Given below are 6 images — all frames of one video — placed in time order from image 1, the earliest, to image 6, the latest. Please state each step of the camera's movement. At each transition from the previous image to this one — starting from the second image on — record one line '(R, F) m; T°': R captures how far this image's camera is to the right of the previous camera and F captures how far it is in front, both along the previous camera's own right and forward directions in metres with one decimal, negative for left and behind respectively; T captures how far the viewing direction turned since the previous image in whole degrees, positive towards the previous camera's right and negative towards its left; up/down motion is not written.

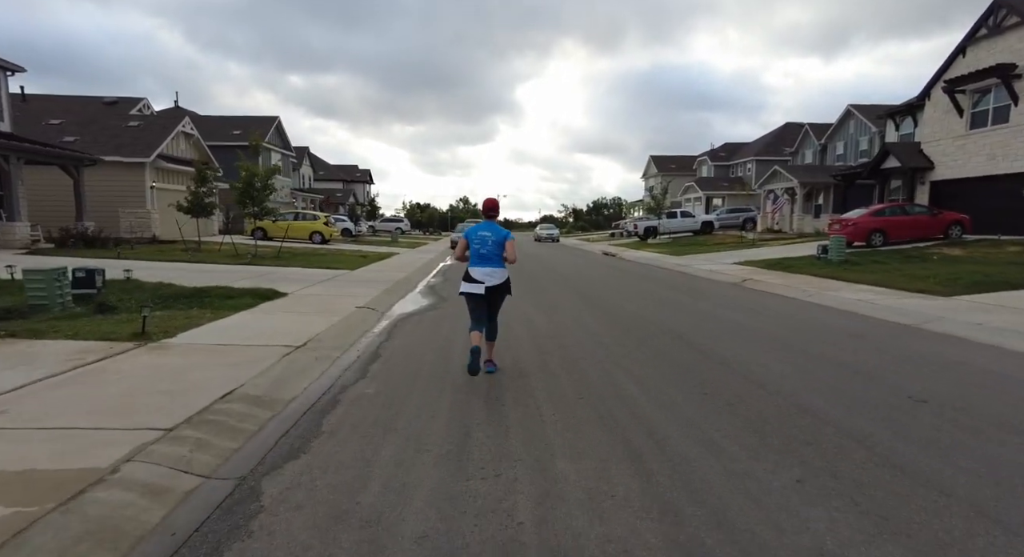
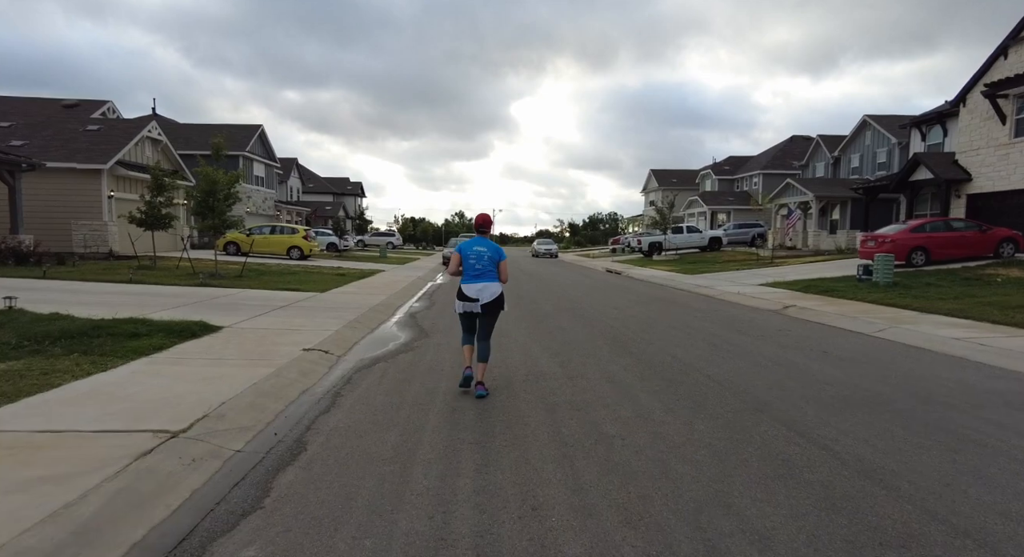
(-0.1, +2.3) m; +1°
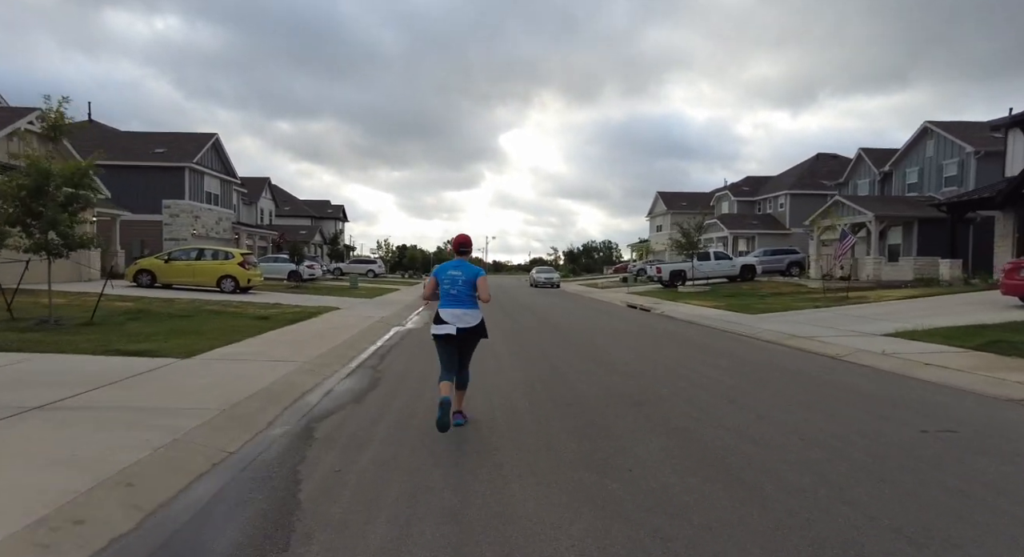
(-0.2, +5.8) m; +1°
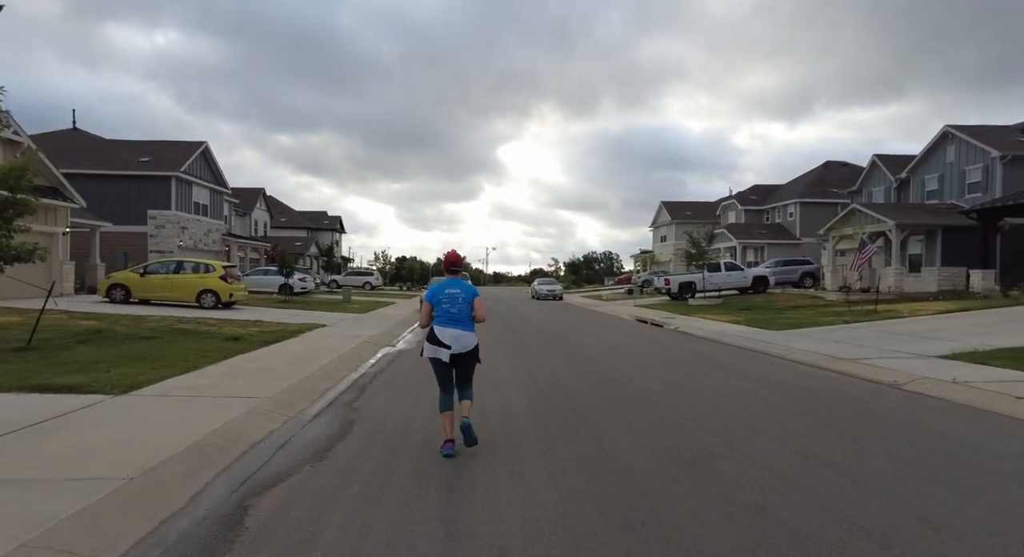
(-0.1, +1.4) m; 0°
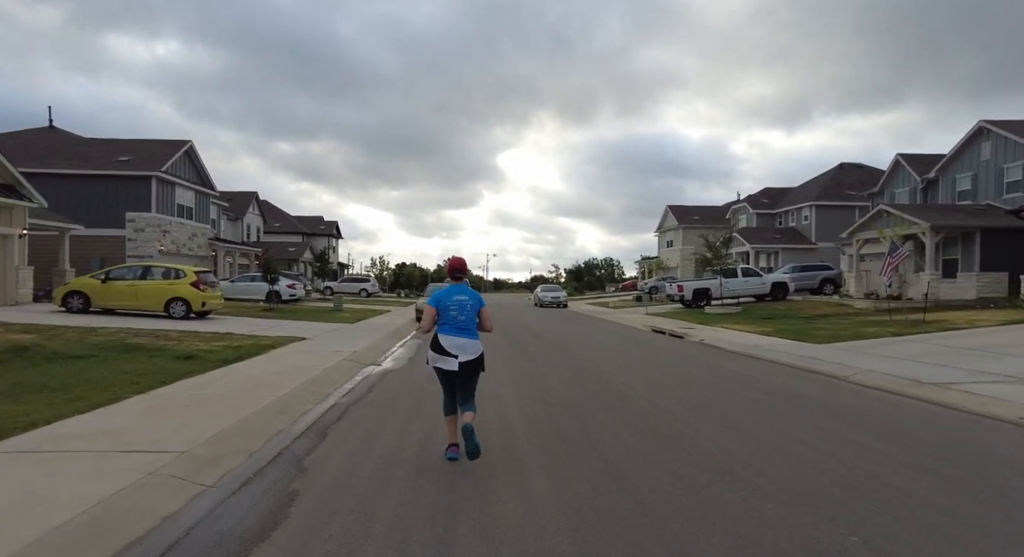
(-0.1, +1.9) m; 0°
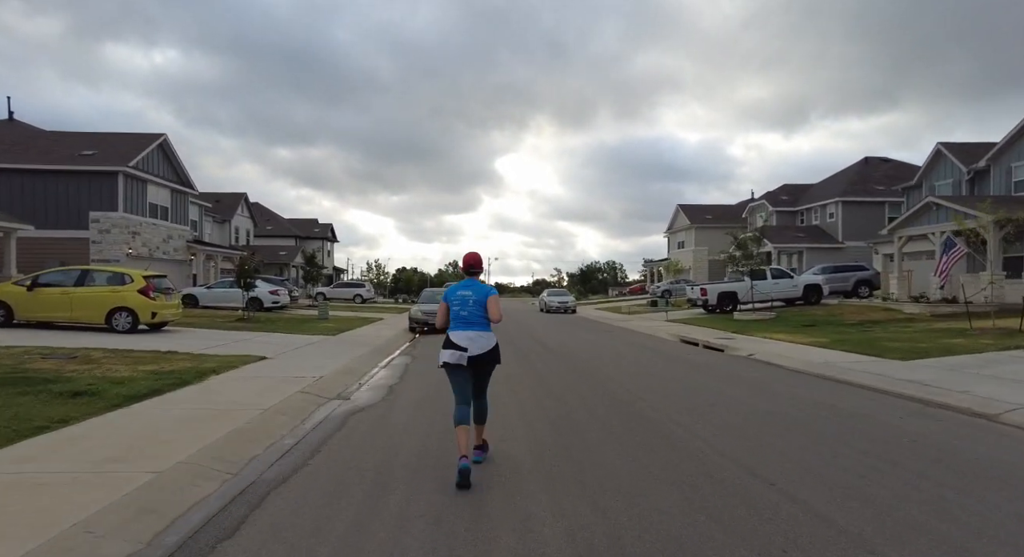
(-0.2, +2.8) m; 0°
